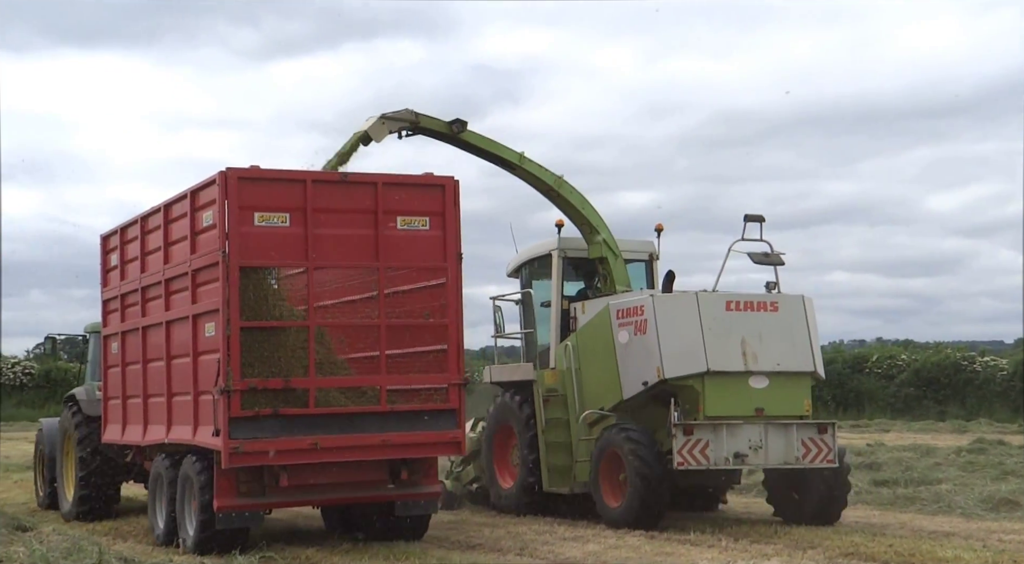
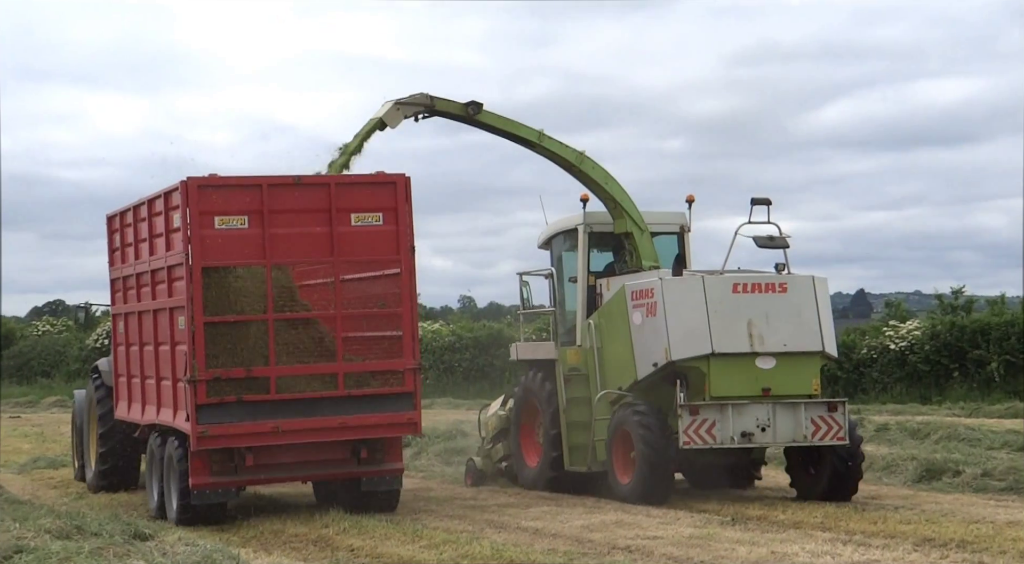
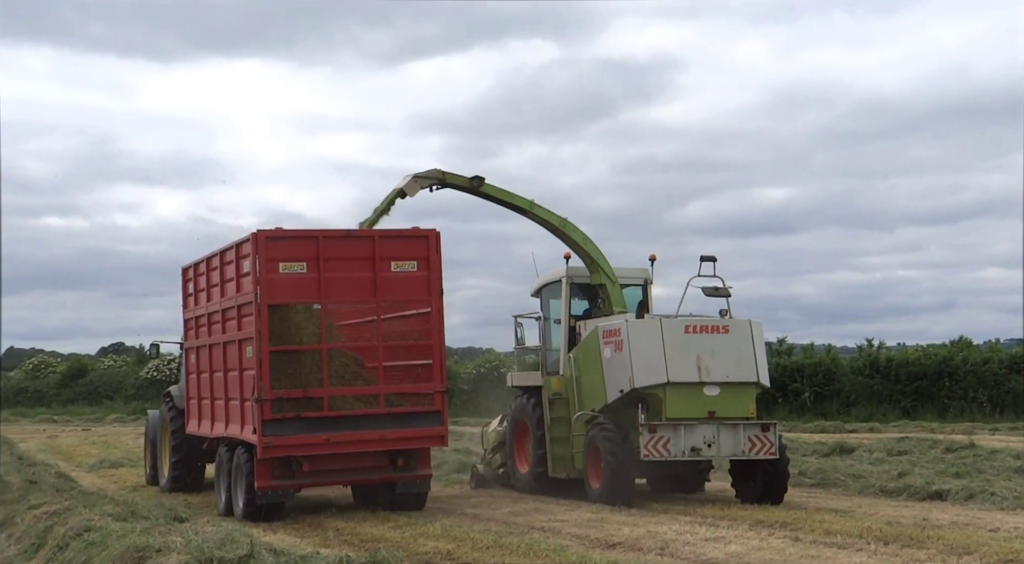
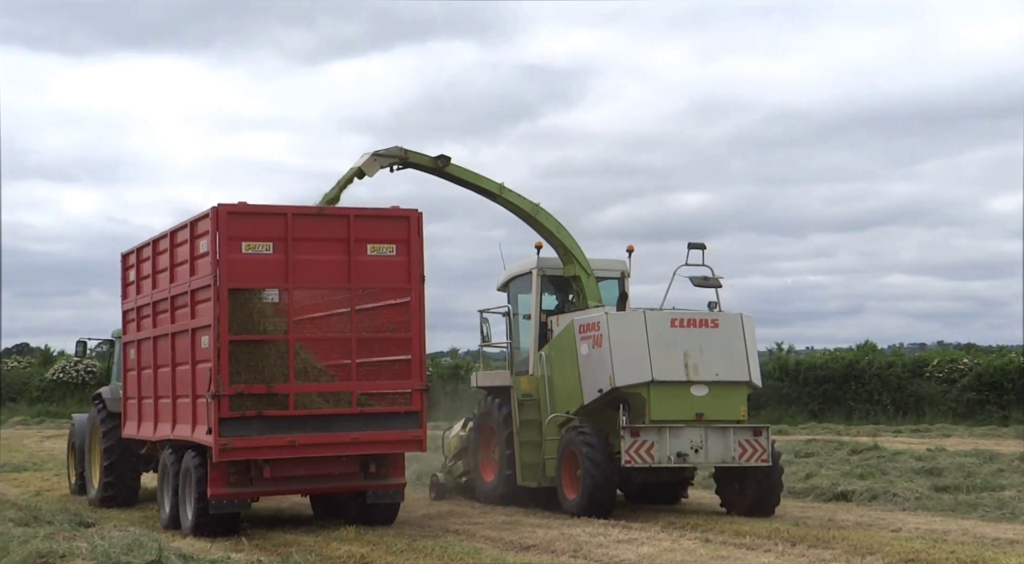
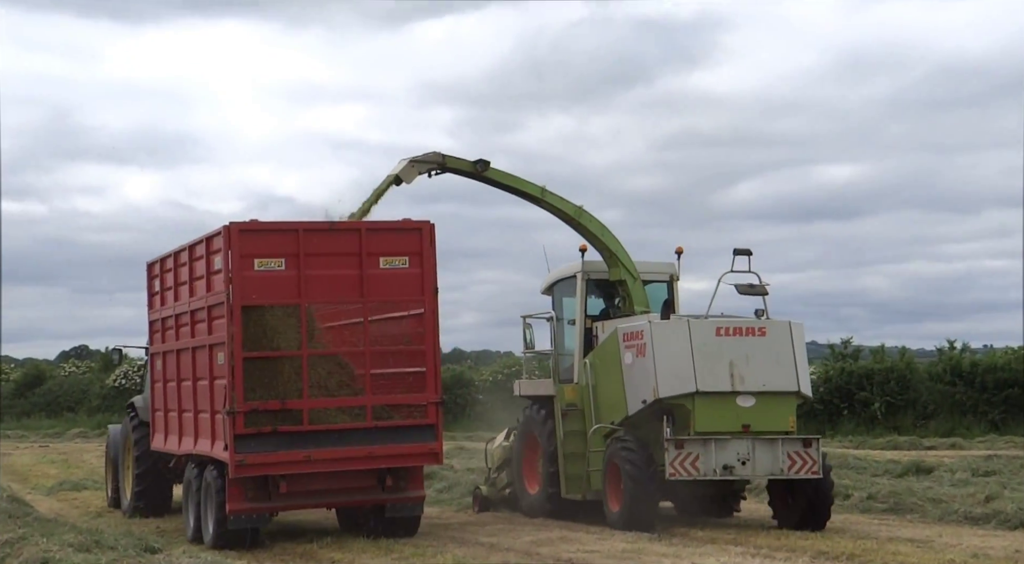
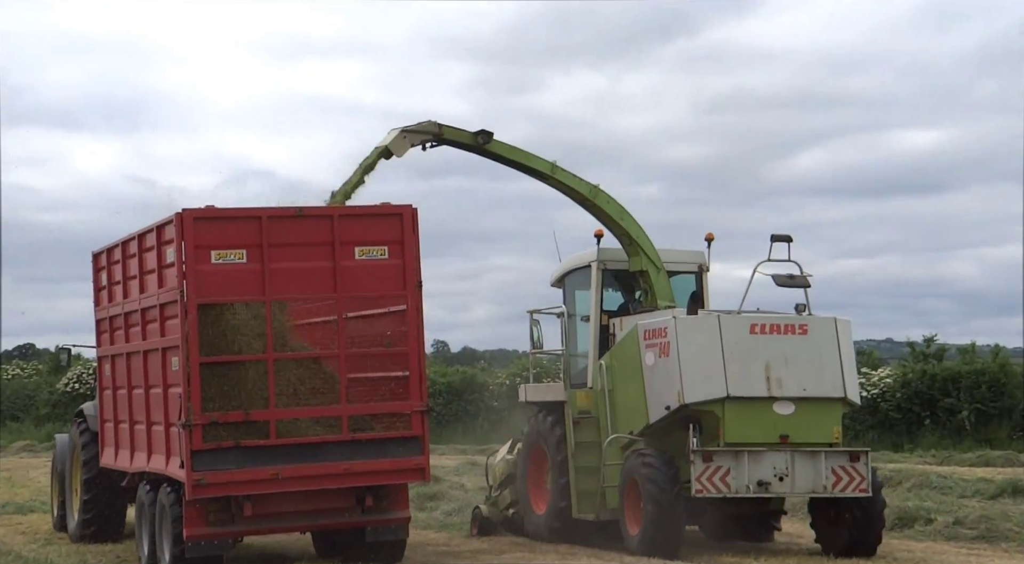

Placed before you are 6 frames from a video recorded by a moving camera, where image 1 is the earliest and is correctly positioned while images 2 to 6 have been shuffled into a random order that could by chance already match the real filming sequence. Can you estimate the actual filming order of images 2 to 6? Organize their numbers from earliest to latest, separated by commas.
4, 3, 5, 6, 2
